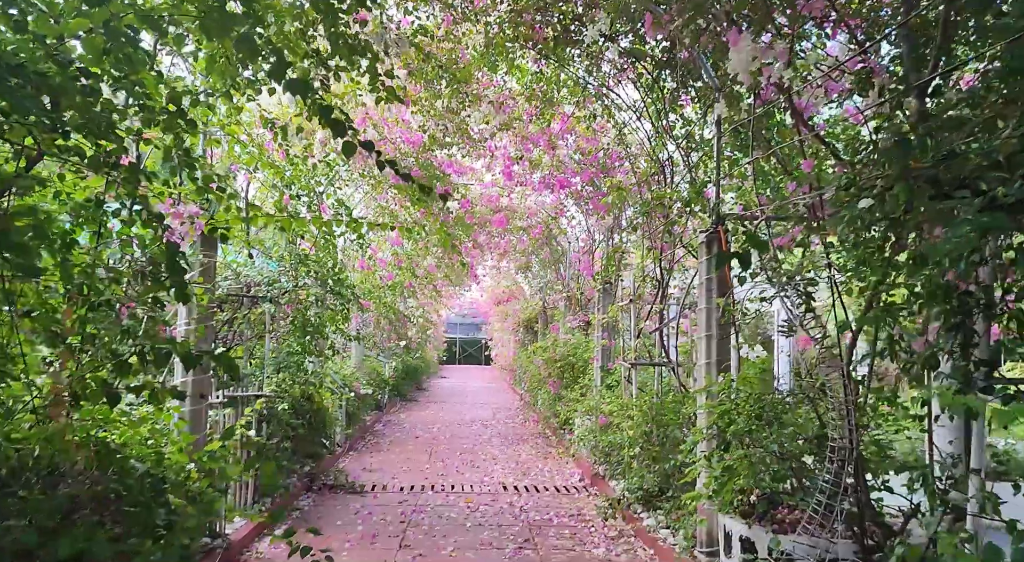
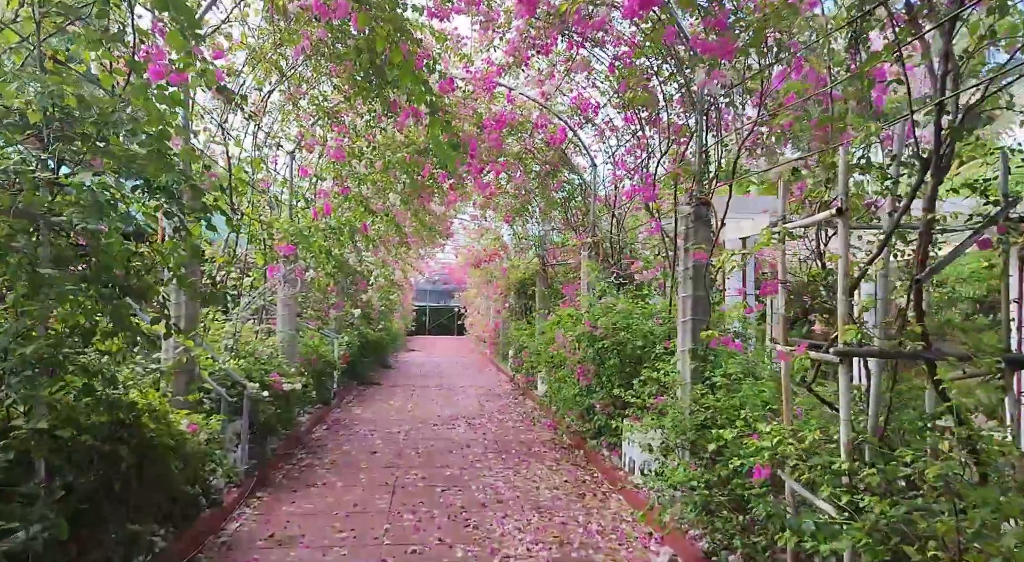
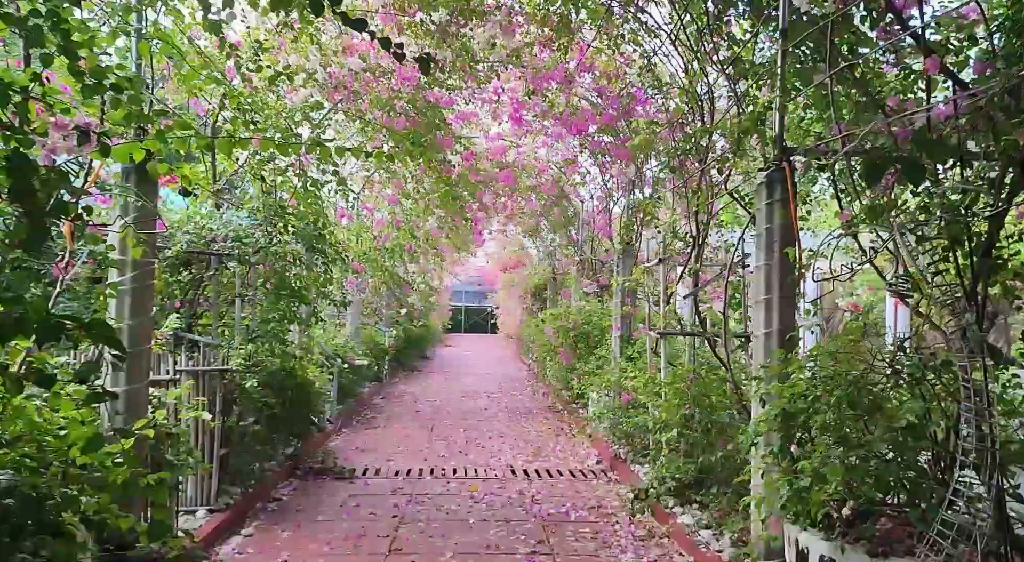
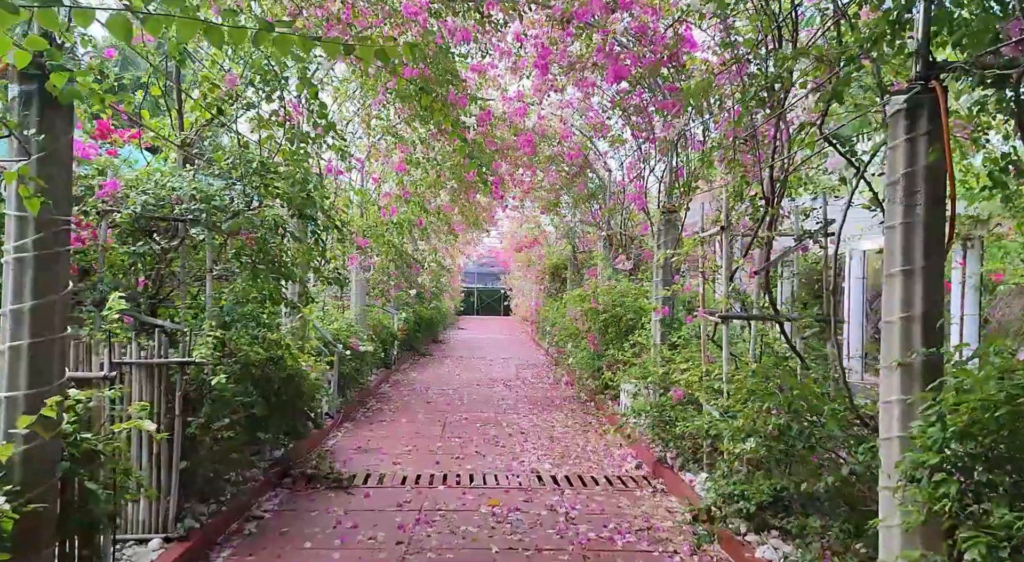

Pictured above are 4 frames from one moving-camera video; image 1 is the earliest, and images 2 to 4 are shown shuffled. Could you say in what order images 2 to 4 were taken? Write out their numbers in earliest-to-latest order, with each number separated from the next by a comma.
3, 4, 2
